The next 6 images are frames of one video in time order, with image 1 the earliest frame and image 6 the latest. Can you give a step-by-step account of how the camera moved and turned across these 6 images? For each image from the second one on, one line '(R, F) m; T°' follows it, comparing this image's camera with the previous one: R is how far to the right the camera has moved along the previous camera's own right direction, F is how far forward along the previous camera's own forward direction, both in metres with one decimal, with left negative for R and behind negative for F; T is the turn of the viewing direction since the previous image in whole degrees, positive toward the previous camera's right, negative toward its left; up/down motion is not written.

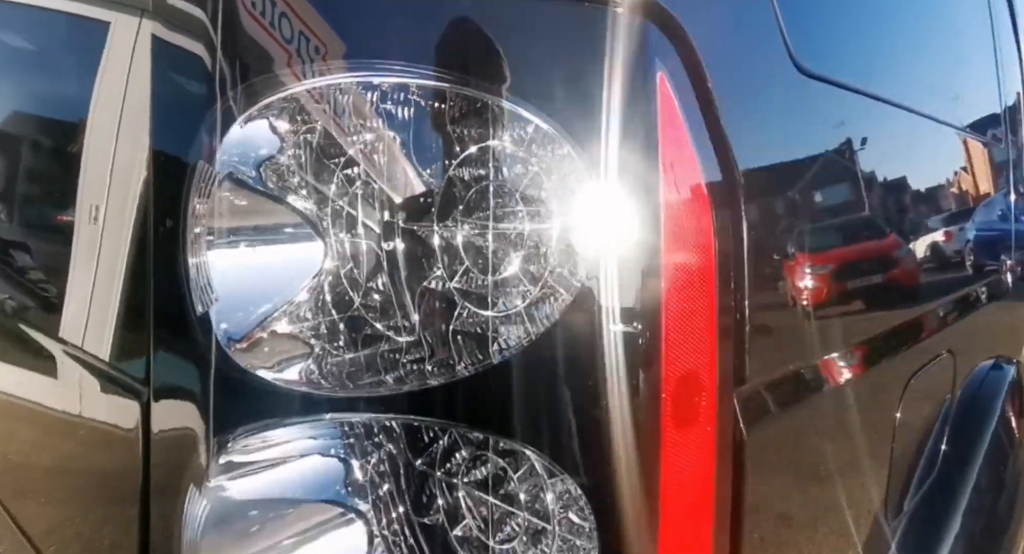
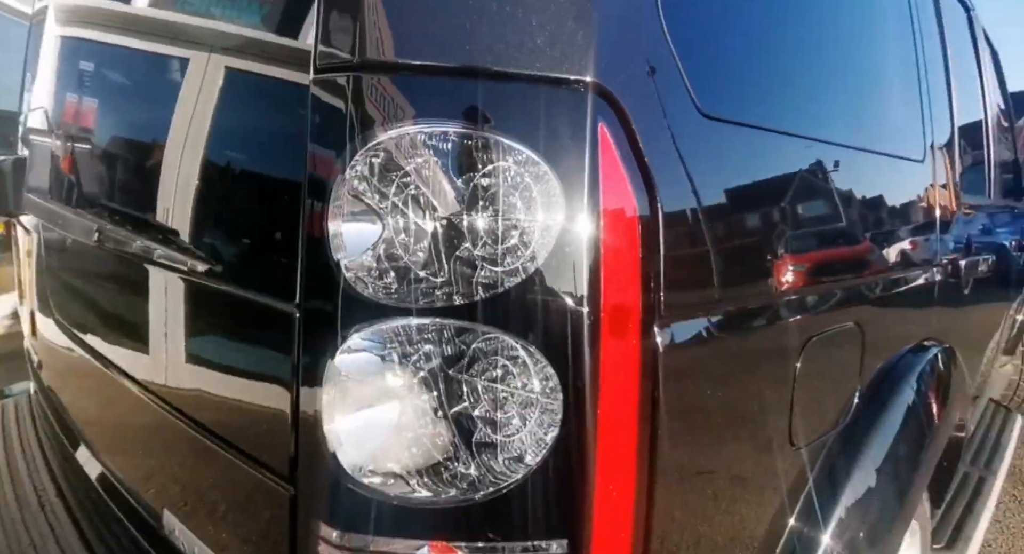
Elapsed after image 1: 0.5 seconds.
(0.0, -0.2) m; 0°
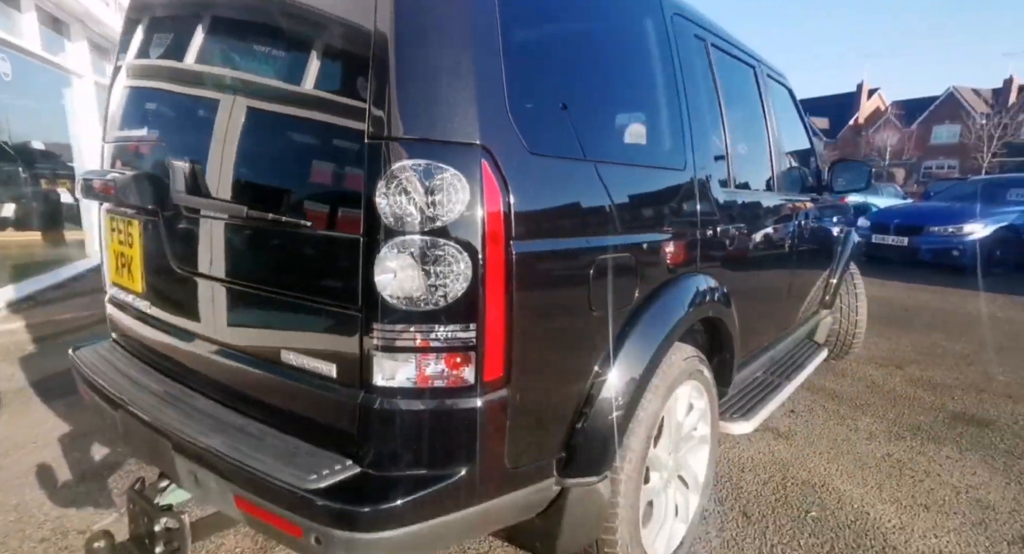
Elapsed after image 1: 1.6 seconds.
(0.0, +0.6) m; -1°
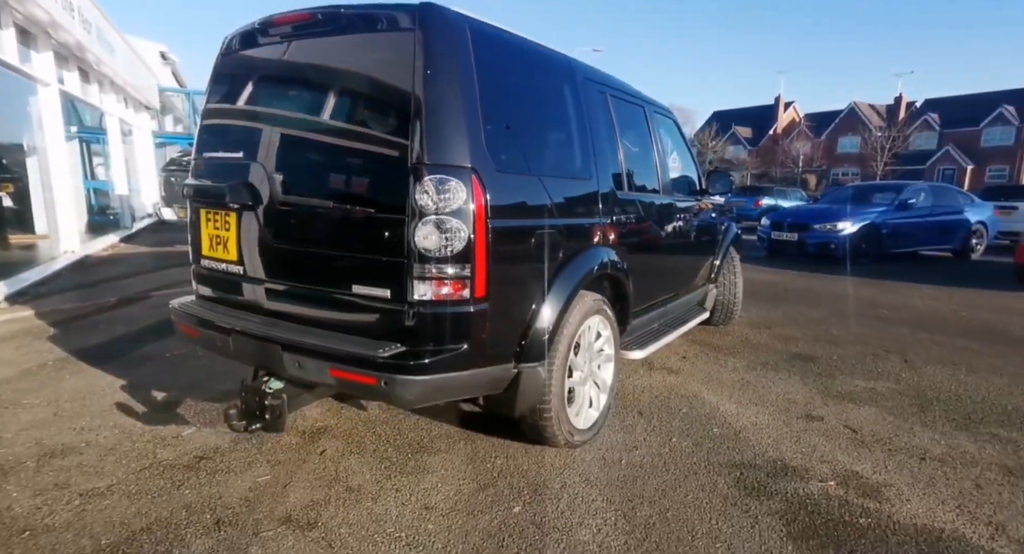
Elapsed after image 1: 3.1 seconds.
(-0.1, -1.0) m; +6°
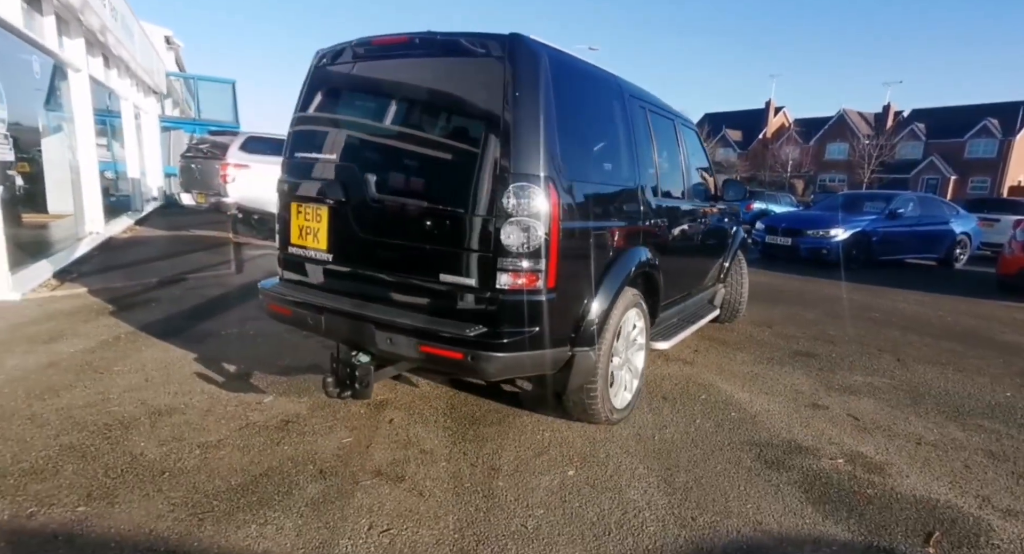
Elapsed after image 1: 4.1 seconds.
(-0.4, -0.4) m; +1°
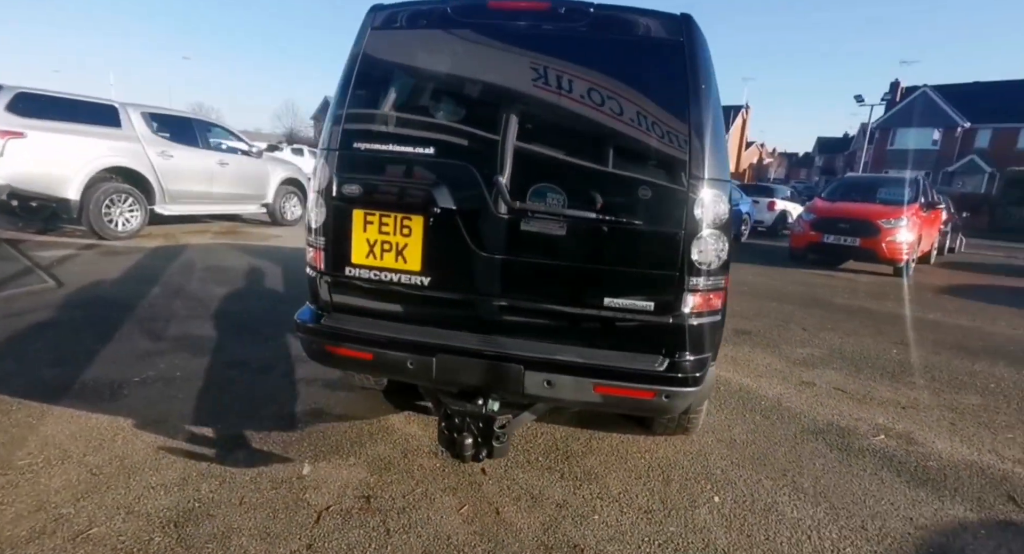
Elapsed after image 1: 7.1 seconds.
(-1.4, +0.7) m; +21°
